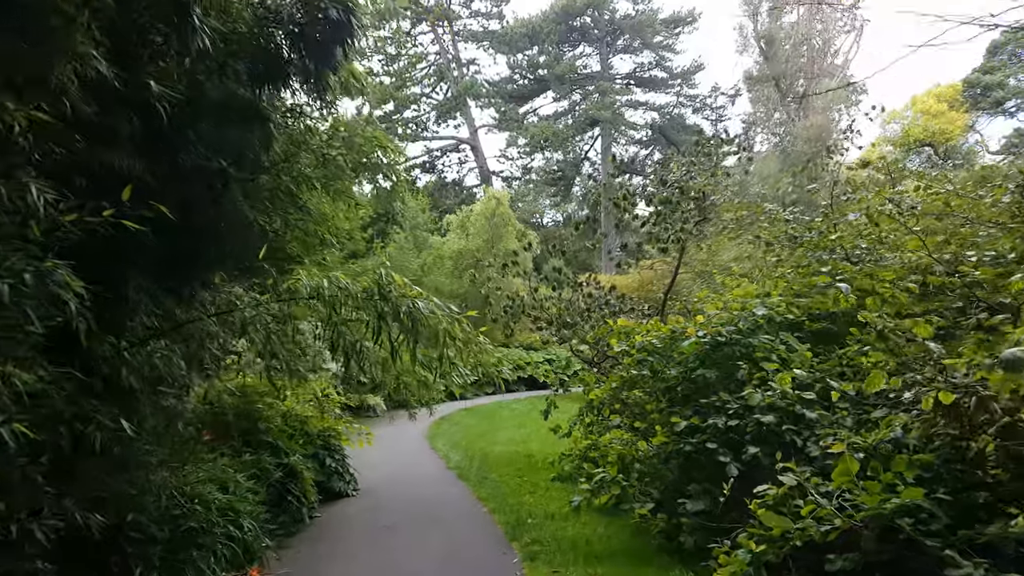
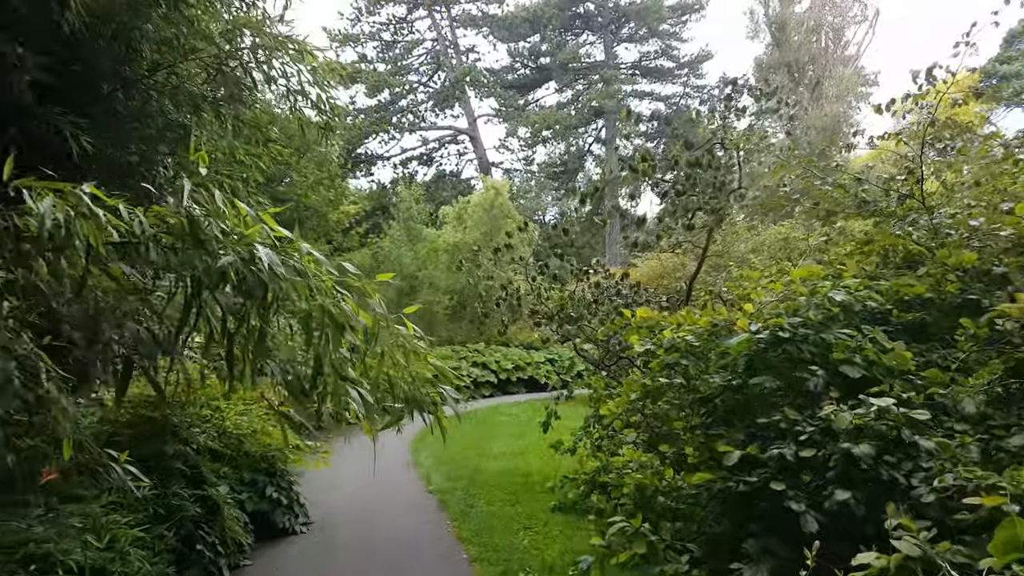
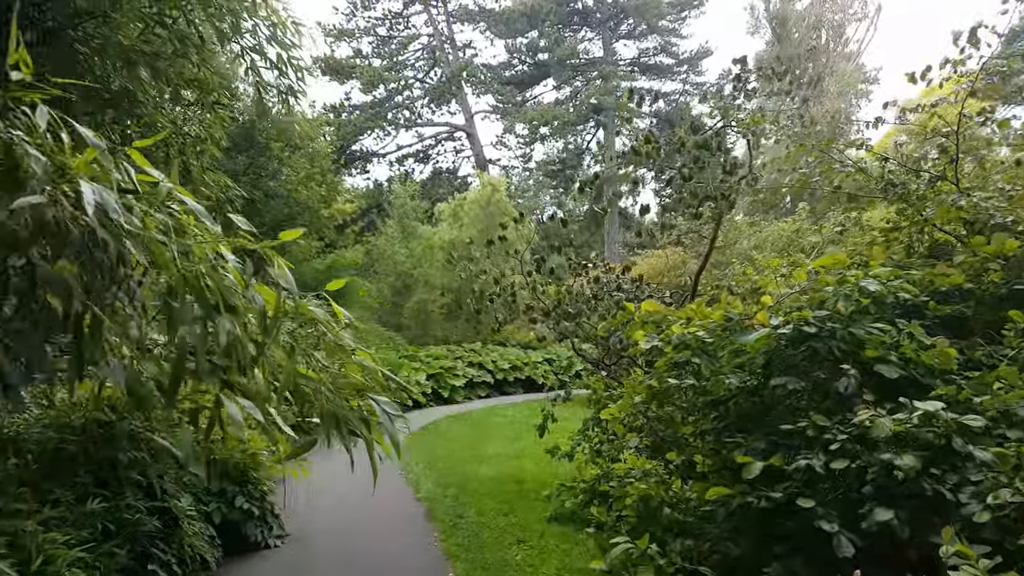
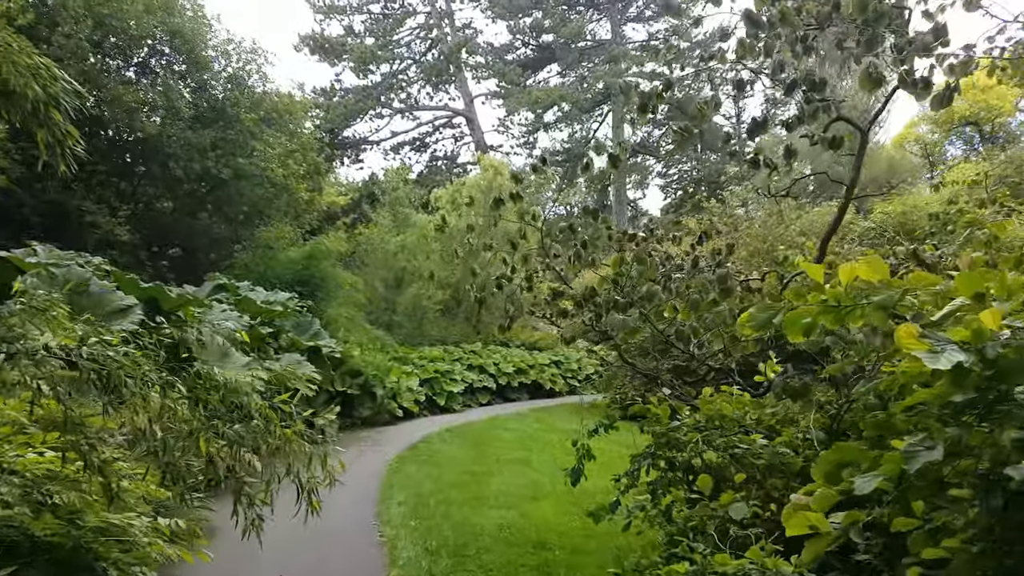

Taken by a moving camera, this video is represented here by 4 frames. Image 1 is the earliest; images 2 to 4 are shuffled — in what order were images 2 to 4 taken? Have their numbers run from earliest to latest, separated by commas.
2, 3, 4
